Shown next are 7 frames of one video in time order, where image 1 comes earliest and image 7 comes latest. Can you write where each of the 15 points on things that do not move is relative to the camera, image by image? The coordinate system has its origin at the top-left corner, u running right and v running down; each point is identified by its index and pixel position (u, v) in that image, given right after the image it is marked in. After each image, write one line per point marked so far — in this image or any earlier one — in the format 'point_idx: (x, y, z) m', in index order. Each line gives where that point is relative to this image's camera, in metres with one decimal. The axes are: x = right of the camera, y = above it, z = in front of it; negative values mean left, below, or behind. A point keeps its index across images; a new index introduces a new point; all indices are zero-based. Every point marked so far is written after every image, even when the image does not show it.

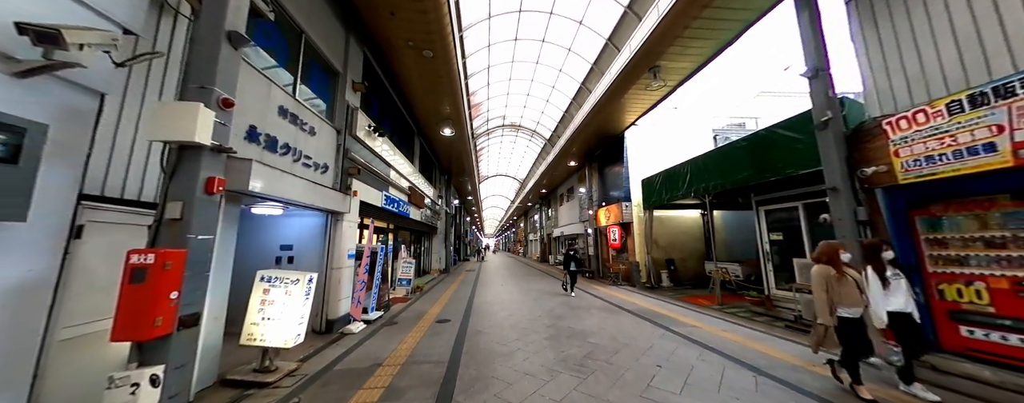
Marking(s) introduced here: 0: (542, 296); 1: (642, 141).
0: (+0.8, -2.6, +7.2) m
1: (+5.0, +2.2, +10.2) m
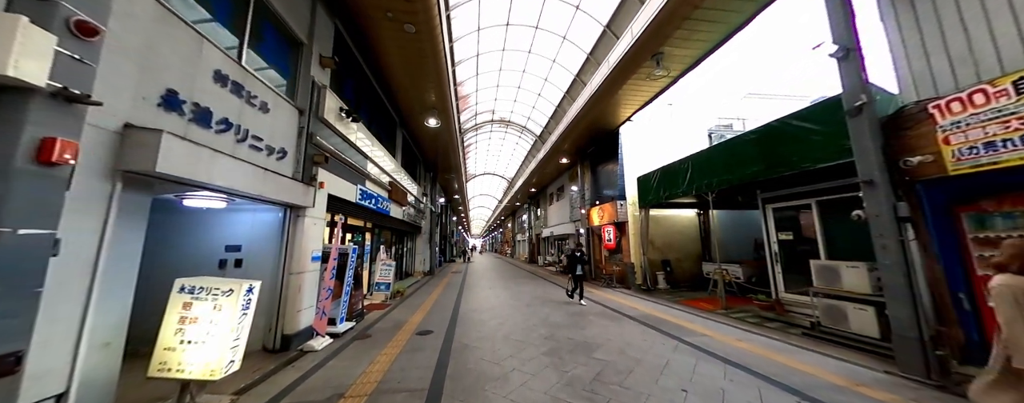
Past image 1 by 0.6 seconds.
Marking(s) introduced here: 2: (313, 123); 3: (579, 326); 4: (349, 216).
0: (+0.6, -2.5, +6.6) m
1: (+4.6, +2.3, +9.8) m
2: (-3.3, +1.3, +4.4) m
3: (+1.2, -2.2, +4.7) m
4: (-3.7, -0.3, +6.1) m
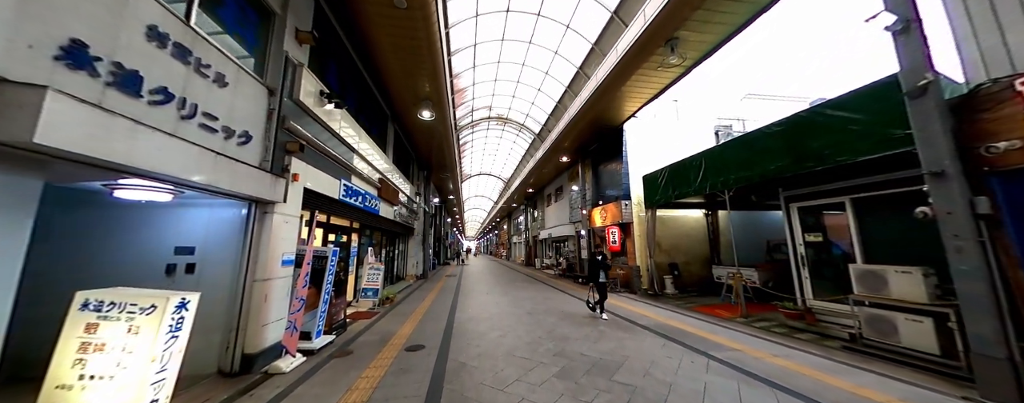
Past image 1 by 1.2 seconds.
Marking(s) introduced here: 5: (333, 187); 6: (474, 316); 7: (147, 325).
0: (+0.6, -2.4, +6.1) m
1: (+4.6, +2.3, +9.4) m
2: (-3.2, +1.4, +3.8) m
3: (+1.2, -2.1, +4.2) m
4: (-3.7, -0.3, +5.5) m
5: (-3.3, +0.3, +4.9) m
6: (-0.8, -2.4, +5.6) m
7: (-2.5, -0.8, +1.8) m
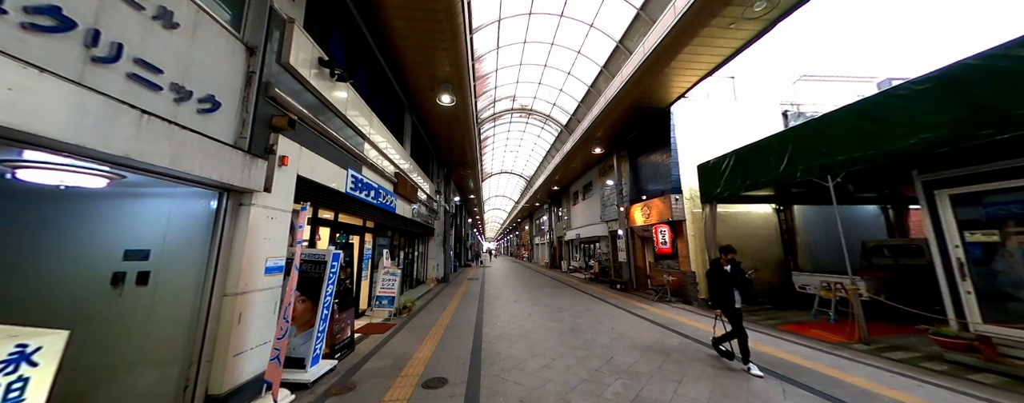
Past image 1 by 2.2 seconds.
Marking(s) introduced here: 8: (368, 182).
0: (+1.3, -2.3, +5.0) m
1: (+5.5, +2.5, +8.0) m
2: (-2.7, +1.5, +3.0) m
3: (+1.8, -2.0, +3.0) m
4: (-3.0, -0.2, +4.7) m
5: (-2.7, +0.4, +4.1) m
6: (-0.1, -2.3, +4.6) m
7: (-2.1, -0.7, +1.0) m
8: (-2.8, +0.4, +5.3) m
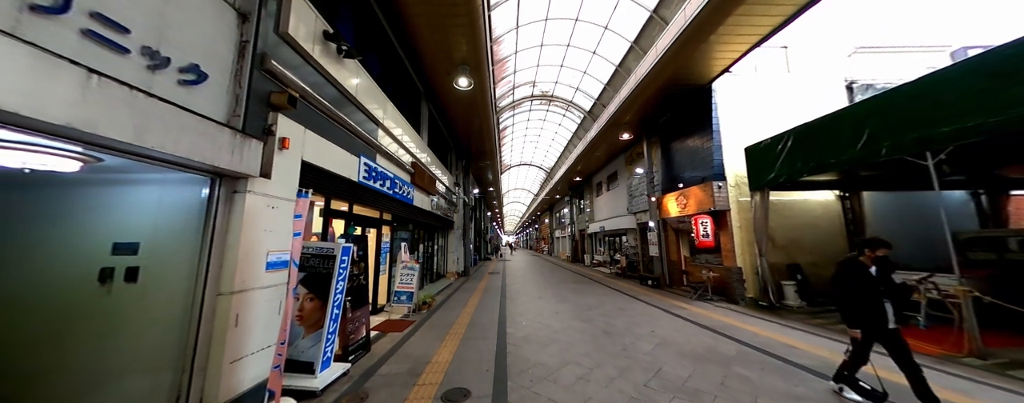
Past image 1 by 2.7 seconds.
0: (+1.7, -2.1, +4.4) m
1: (+6.0, +2.8, +7.1) m
2: (-2.4, +1.6, +2.7) m
3: (+2.1, -1.8, +2.5) m
4: (-2.6, 0.0, +4.4) m
5: (-2.3, +0.5, +3.8) m
6: (+0.3, -2.1, +4.2) m
7: (-1.9, -0.6, +0.6) m
8: (-2.4, +0.5, +5.0) m
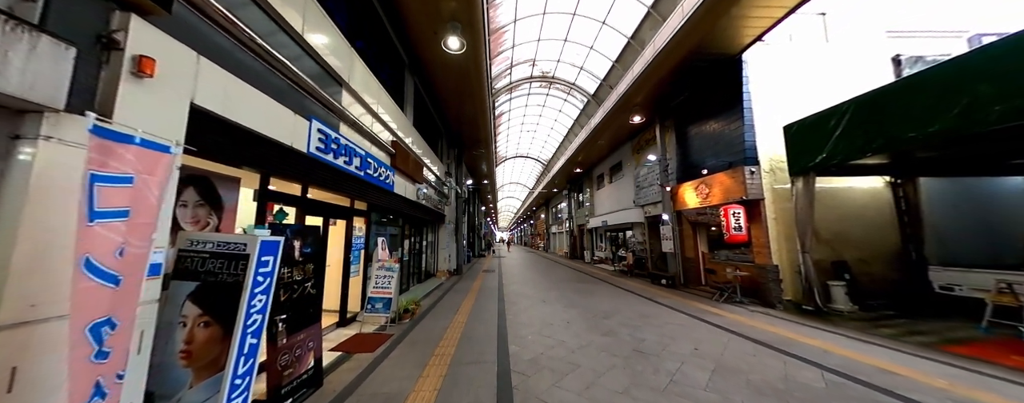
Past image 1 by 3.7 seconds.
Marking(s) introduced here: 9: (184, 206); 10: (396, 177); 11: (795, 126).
0: (+1.8, -1.8, +3.5) m
1: (+6.0, +3.1, +6.2) m
2: (-2.3, +1.8, +1.6) m
3: (+2.2, -1.6, +1.5) m
4: (-2.6, +0.2, +3.3) m
5: (-2.3, +0.7, +2.7) m
6: (+0.4, -1.9, +3.2) m
7: (-1.8, -0.4, -0.4) m
8: (-2.3, +0.8, +3.9) m
9: (-2.6, 0.0, +2.2) m
10: (-2.4, +0.5, +5.6) m
11: (+5.7, +1.5, +5.4) m
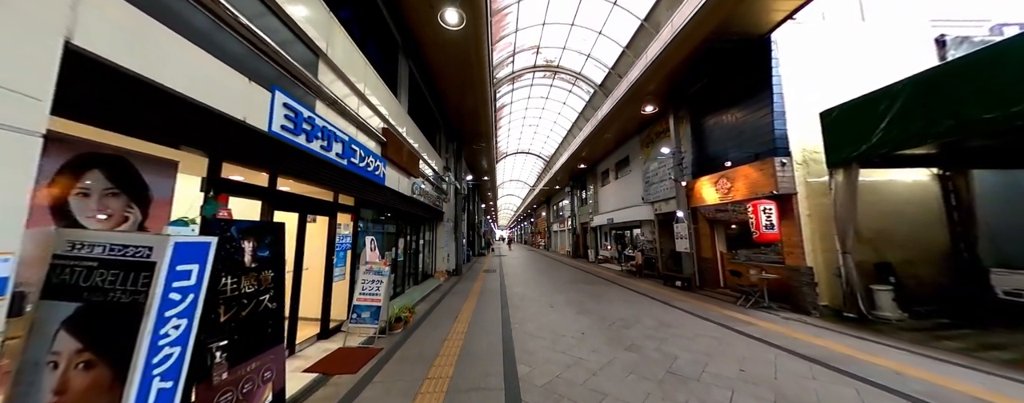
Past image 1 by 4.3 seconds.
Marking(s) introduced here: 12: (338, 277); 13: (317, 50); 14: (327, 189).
0: (+1.9, -1.8, +2.9) m
1: (+6.1, +3.2, +5.6) m
2: (-2.2, +1.9, +1.0) m
3: (+2.3, -1.5, +1.0) m
4: (-2.5, +0.3, +2.7) m
5: (-2.2, +0.8, +2.1) m
6: (+0.5, -1.8, +2.6) m
7: (-1.7, -0.4, -1.0) m
8: (-2.2, +0.9, +3.3) m
9: (-2.5, 0.0, +1.6) m
10: (-2.3, +0.6, +5.0) m
11: (+5.8, +1.6, +4.9) m
12: (-2.7, -1.2, +4.1) m
13: (-2.3, +1.8, +3.1) m
14: (-2.5, +0.2, +3.7) m
